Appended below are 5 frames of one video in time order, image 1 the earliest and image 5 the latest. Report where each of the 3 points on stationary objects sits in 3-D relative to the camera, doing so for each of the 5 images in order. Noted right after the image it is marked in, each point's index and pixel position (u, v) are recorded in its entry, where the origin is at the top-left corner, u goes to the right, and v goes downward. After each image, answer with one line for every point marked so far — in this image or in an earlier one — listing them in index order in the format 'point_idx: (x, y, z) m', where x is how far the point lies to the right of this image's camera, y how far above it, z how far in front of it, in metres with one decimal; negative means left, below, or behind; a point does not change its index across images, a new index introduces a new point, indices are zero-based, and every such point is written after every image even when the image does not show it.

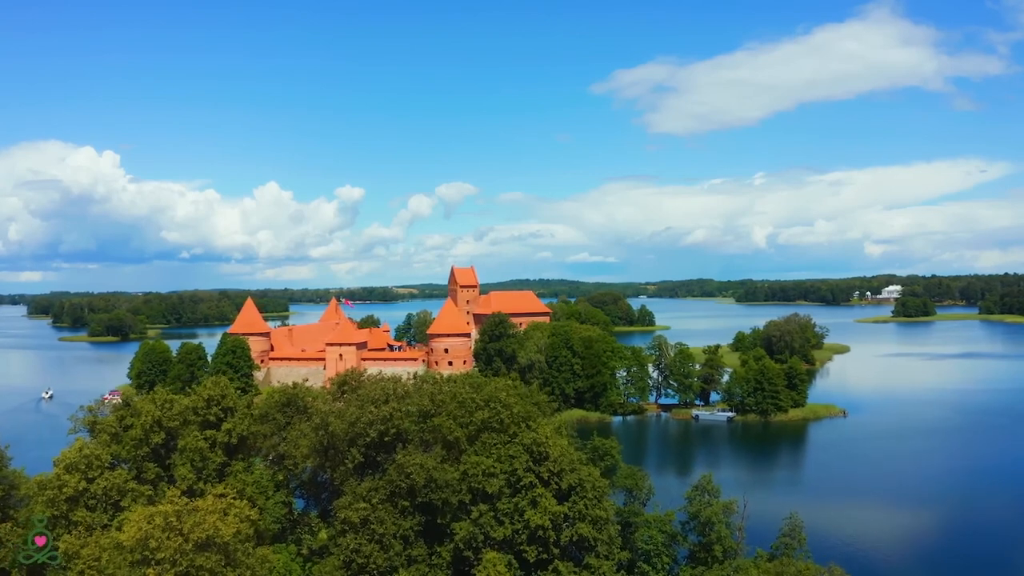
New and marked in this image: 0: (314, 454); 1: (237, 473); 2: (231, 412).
0: (-4.6, -3.9, +17.3) m
1: (-6.9, -4.7, +18.6) m
2: (-7.5, -3.3, +19.6) m
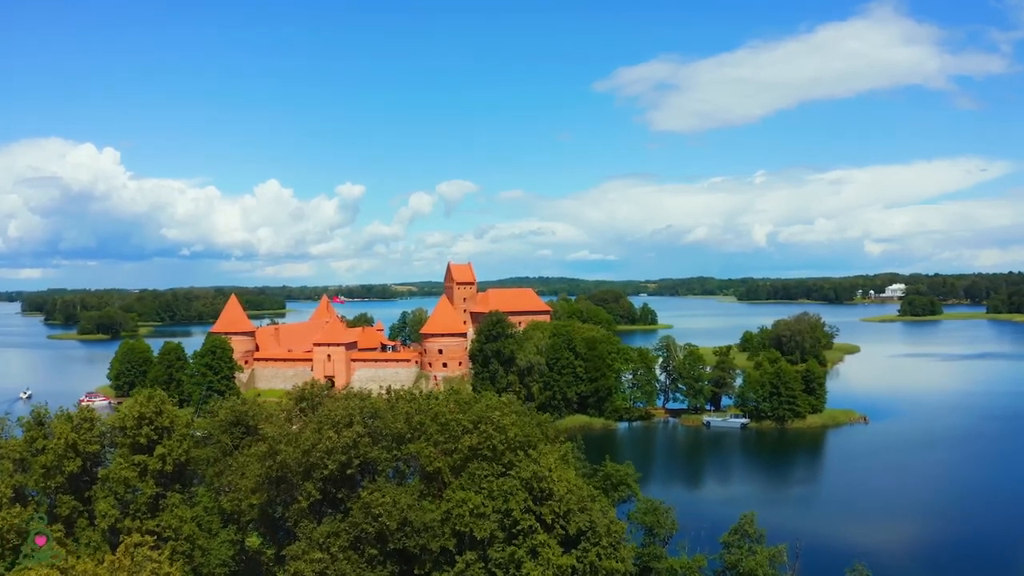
0: (-4.7, -3.8, +14.0) m
1: (-7.0, -4.5, +15.3) m
2: (-7.6, -3.2, +16.3) m
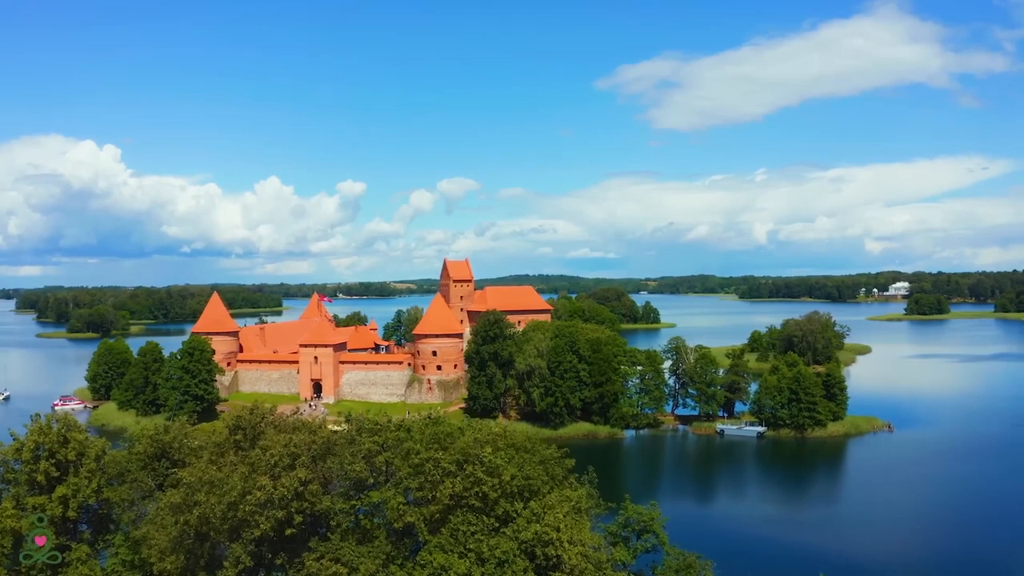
0: (-4.8, -3.8, +10.7) m
1: (-7.1, -4.5, +12.1) m
2: (-7.7, -3.1, +13.0) m
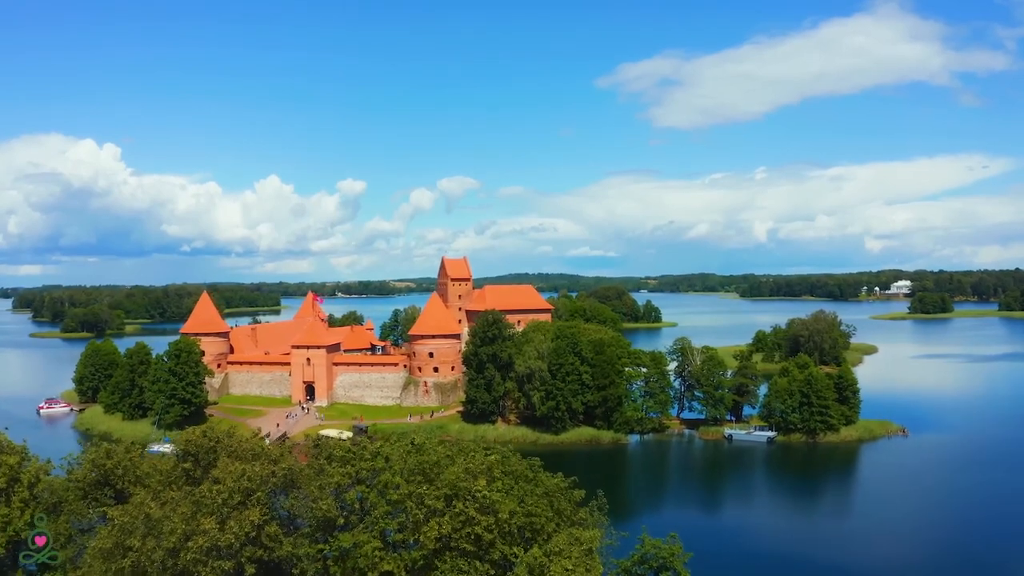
0: (-4.8, -3.8, +9.0) m
1: (-7.1, -4.5, +10.3) m
2: (-7.7, -3.1, +11.3) m
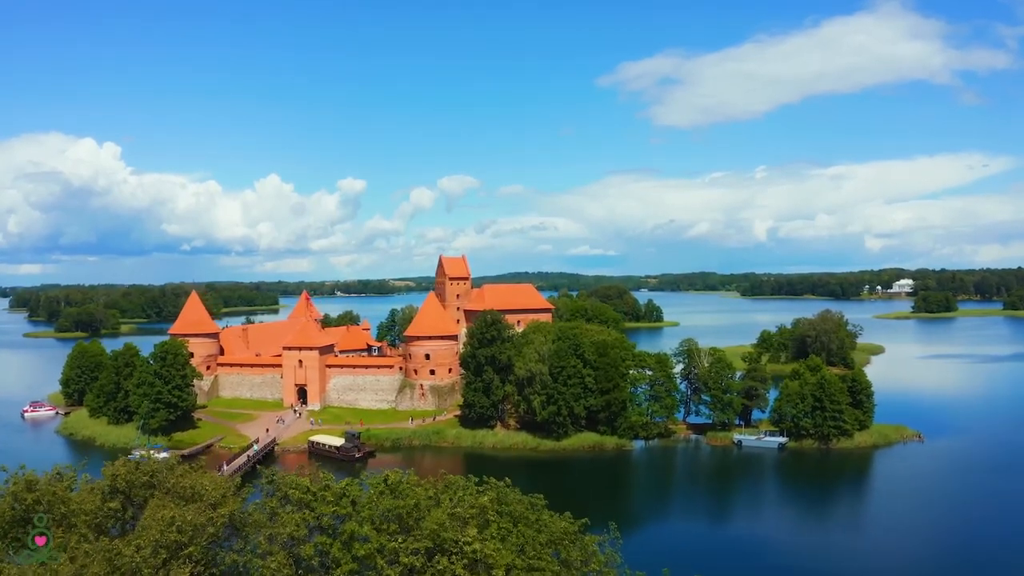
0: (-4.9, -3.8, +7.3) m
1: (-7.2, -4.5, +8.6) m
2: (-7.7, -3.1, +9.5) m
